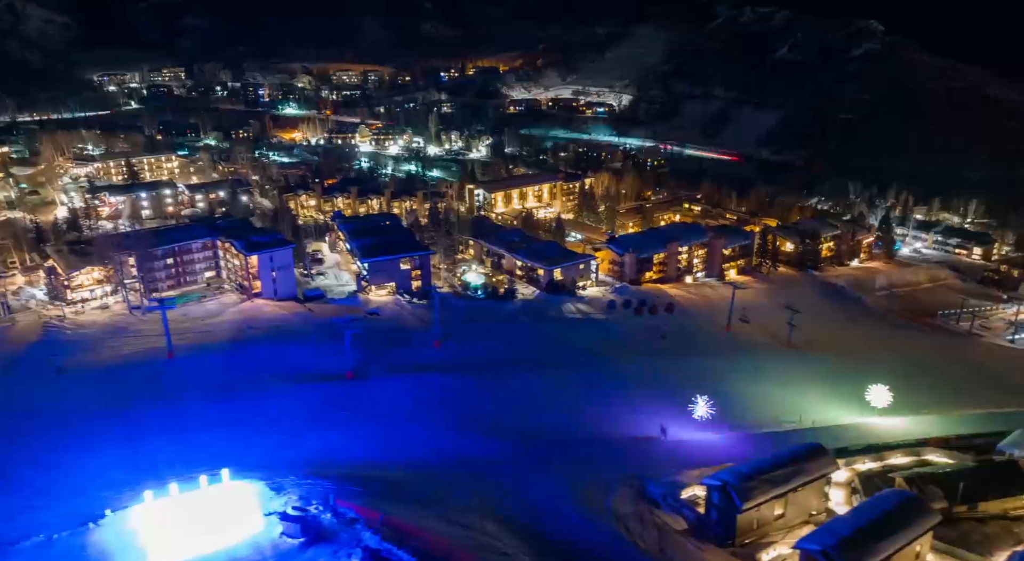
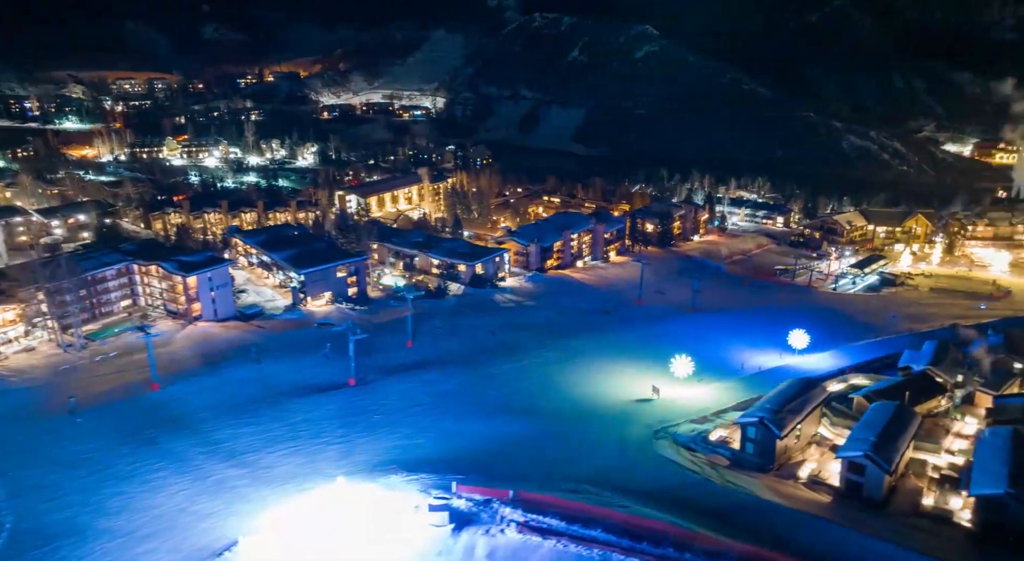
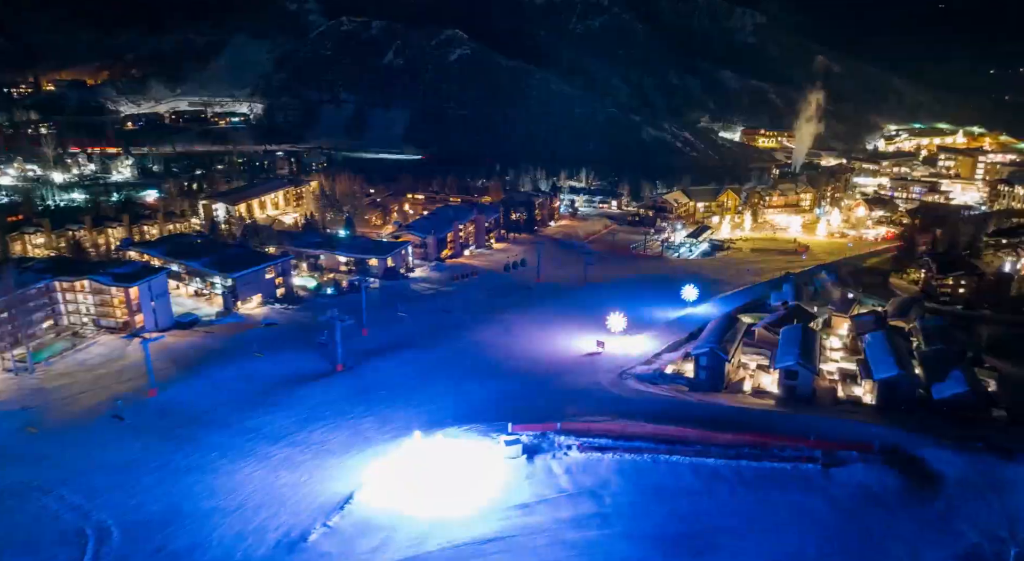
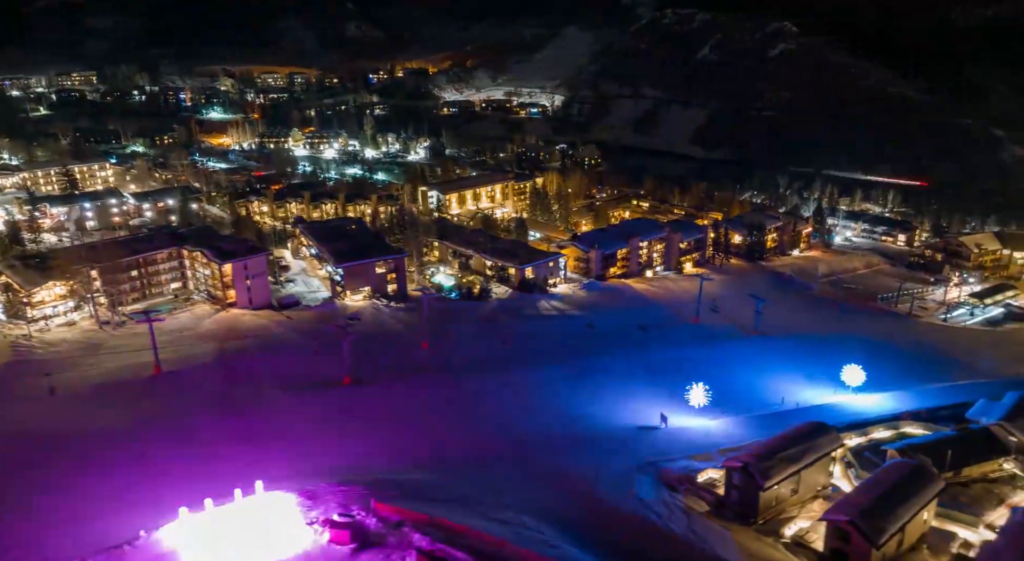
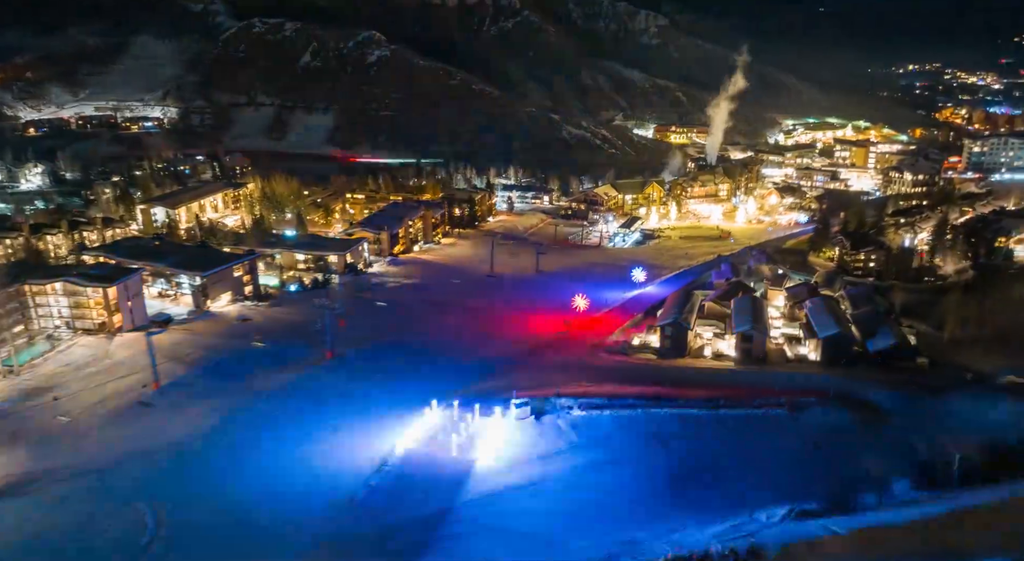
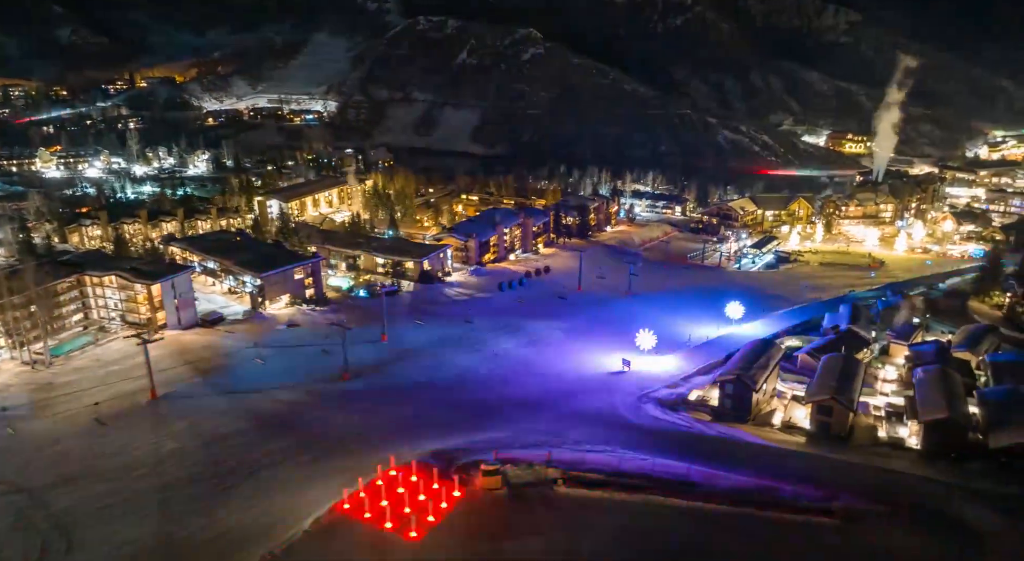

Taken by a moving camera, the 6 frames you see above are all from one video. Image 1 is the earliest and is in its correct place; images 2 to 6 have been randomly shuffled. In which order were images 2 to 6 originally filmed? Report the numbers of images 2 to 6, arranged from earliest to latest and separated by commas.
4, 2, 6, 3, 5
